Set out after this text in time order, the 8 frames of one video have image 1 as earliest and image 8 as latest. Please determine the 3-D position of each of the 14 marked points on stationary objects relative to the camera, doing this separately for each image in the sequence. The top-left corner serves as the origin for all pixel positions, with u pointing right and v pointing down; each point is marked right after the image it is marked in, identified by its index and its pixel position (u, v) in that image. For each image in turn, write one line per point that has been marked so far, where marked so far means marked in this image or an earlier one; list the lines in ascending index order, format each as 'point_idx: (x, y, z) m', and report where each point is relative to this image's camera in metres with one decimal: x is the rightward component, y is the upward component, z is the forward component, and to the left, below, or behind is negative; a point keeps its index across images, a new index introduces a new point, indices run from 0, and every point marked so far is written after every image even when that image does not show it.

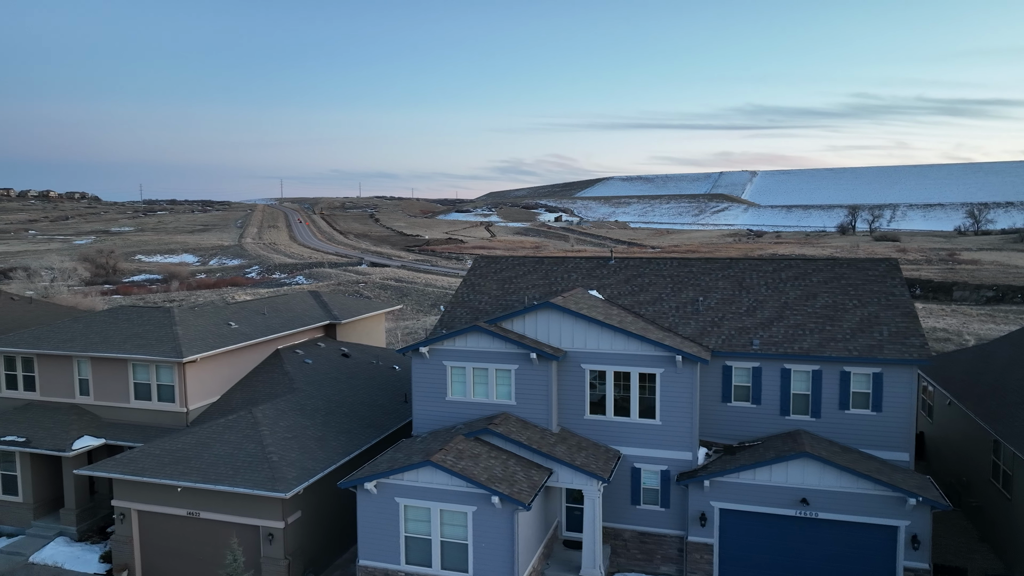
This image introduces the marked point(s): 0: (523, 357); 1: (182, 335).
0: (+0.2, -1.5, +15.4) m
1: (-8.7, -1.2, +19.1) m
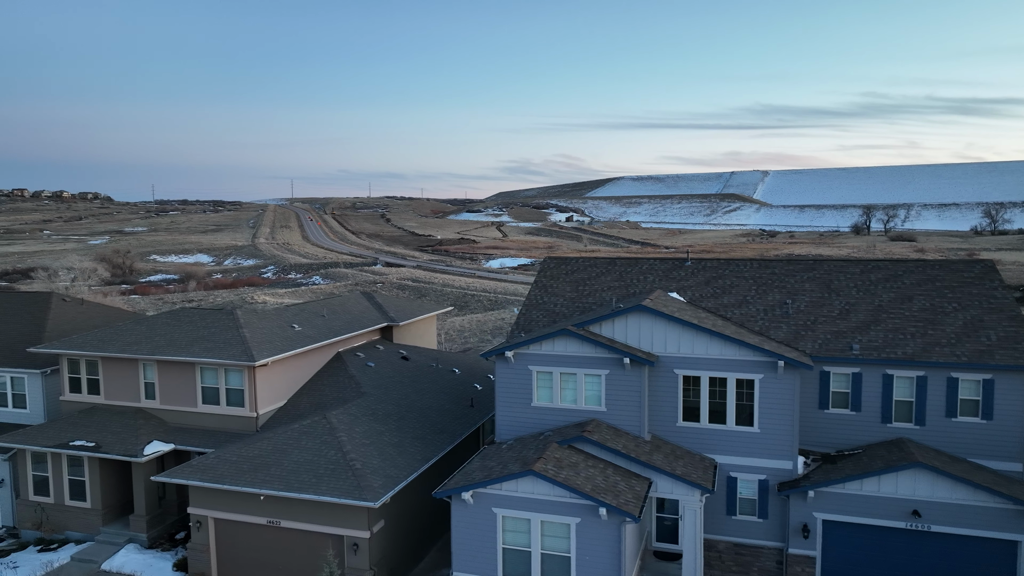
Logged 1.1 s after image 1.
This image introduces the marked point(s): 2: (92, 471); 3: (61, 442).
0: (+2.1, -1.5, +14.9) m
1: (-6.8, -1.3, +18.7) m
2: (-10.4, -4.5, +17.8) m
3: (-11.2, -3.8, +18.0) m
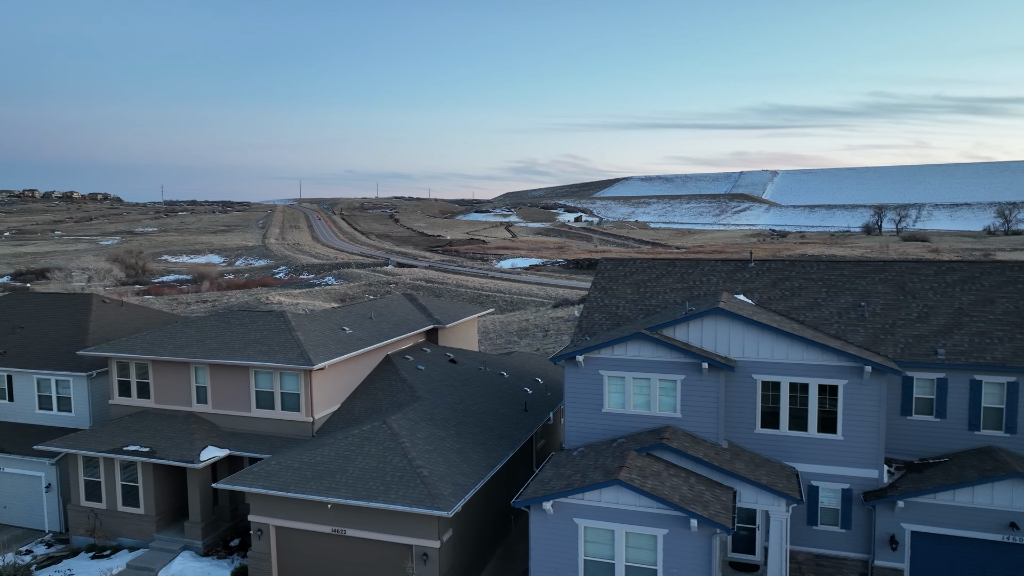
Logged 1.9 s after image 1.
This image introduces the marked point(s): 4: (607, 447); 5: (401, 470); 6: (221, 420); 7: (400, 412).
0: (+3.6, -1.6, +14.5) m
1: (-5.3, -1.3, +18.4) m
2: (-8.9, -4.6, +17.4) m
3: (-9.7, -3.9, +17.6) m
4: (+1.9, -3.2, +14.5) m
5: (-2.3, -3.8, +15.0) m
6: (-7.4, -3.4, +18.4) m
7: (-2.7, -3.0, +17.7) m
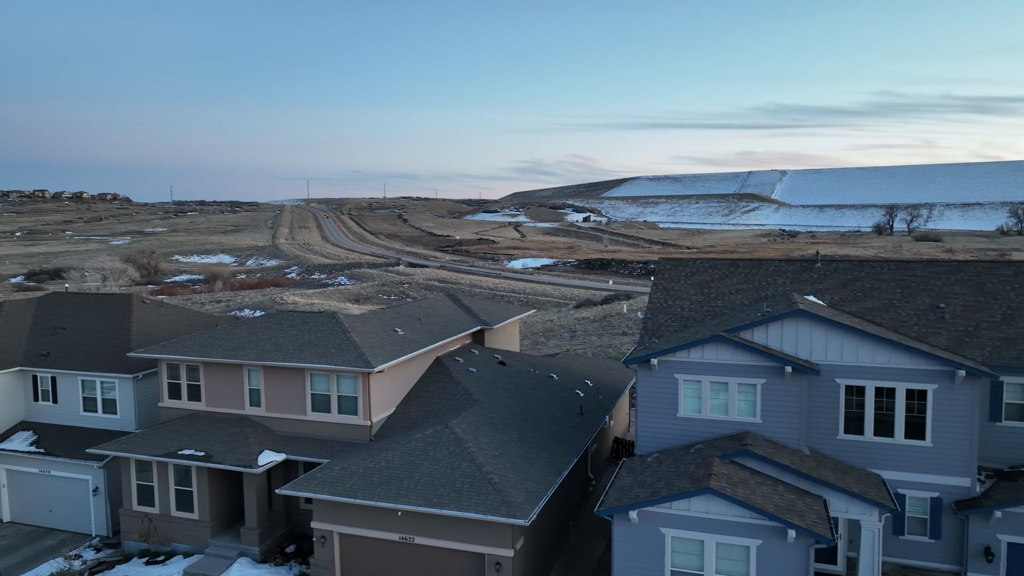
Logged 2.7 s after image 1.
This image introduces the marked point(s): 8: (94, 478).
0: (+5.1, -1.6, +14.0) m
1: (-3.8, -1.4, +18.0) m
2: (-7.4, -4.6, +17.1) m
3: (-8.2, -3.9, +17.3) m
4: (+3.4, -3.2, +14.0) m
5: (-0.8, -3.8, +14.6) m
6: (-5.9, -3.4, +18.0) m
7: (-1.2, -3.1, +17.3) m
8: (-11.6, -5.3, +20.0) m
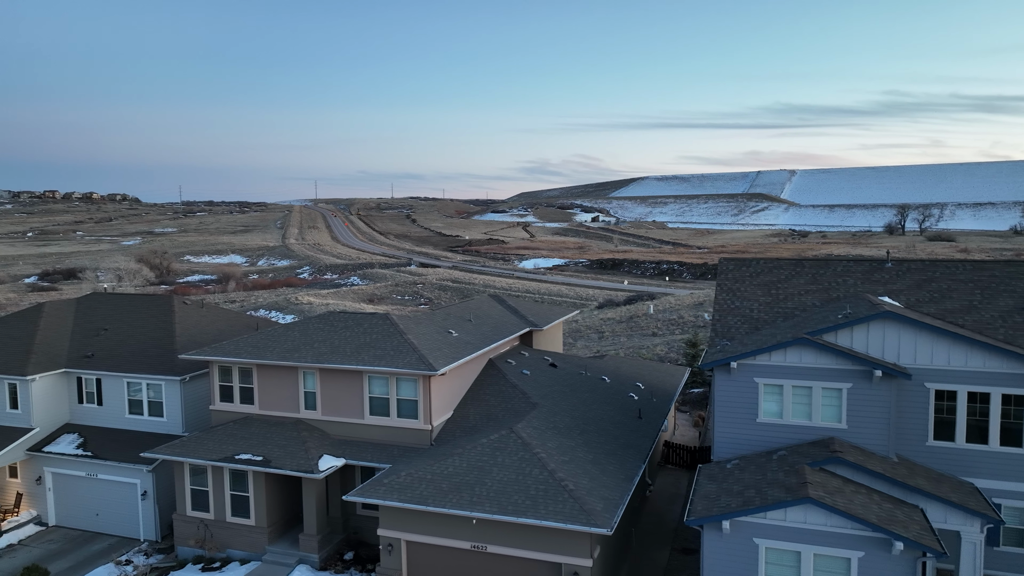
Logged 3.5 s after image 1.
0: (+6.5, -1.6, +13.5) m
1: (-2.3, -1.4, +17.6) m
2: (-5.9, -4.6, +16.7) m
3: (-6.7, -3.9, +16.9) m
4: (+4.8, -3.3, +13.6) m
5: (+0.6, -3.8, +14.2) m
6: (-4.4, -3.4, +17.6) m
7: (+0.3, -3.1, +16.9) m
8: (-10.1, -5.3, +19.7) m
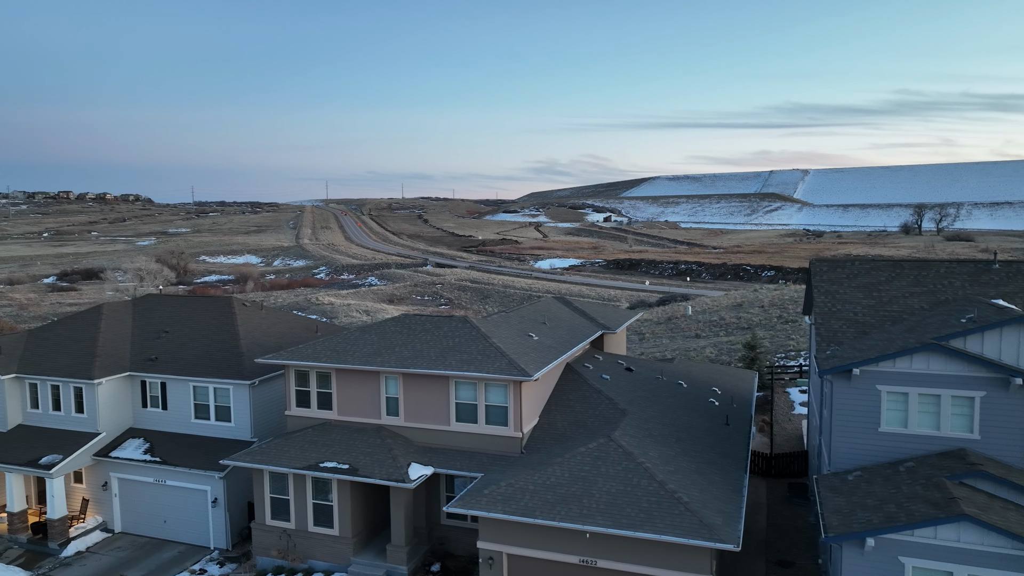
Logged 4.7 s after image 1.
0: (+8.6, -1.7, +12.8) m
1: (-0.2, -1.4, +17.0) m
2: (-3.8, -4.6, +16.2) m
3: (-4.6, -4.0, +16.4) m
4: (+6.9, -3.3, +12.9) m
5: (+2.7, -3.9, +13.5) m
6: (-2.3, -3.5, +17.0) m
7: (+2.4, -3.1, +16.3) m
8: (-7.9, -5.3, +19.2) m
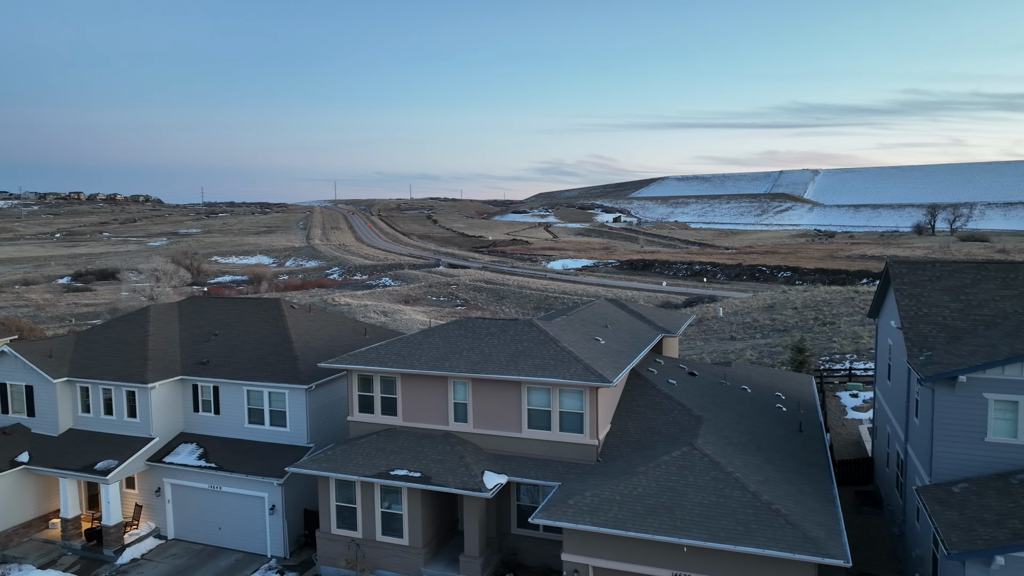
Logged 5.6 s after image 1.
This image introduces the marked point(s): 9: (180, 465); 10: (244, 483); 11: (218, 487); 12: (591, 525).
0: (+10.2, -1.7, +12.2) m
1: (+1.5, -1.5, +16.5) m
2: (-2.1, -4.7, +15.7) m
3: (-3.0, -4.0, +15.9) m
4: (+8.5, -3.4, +12.3) m
5: (+4.3, -3.9, +13.0) m
6: (-0.6, -3.5, +16.6) m
7: (+4.0, -3.2, +15.7) m
8: (-6.3, -5.4, +18.8) m
9: (-9.0, -4.8, +19.5) m
10: (-7.1, -5.2, +19.1) m
11: (-8.0, -5.4, +19.4) m
12: (+1.4, -4.3, +13.1) m
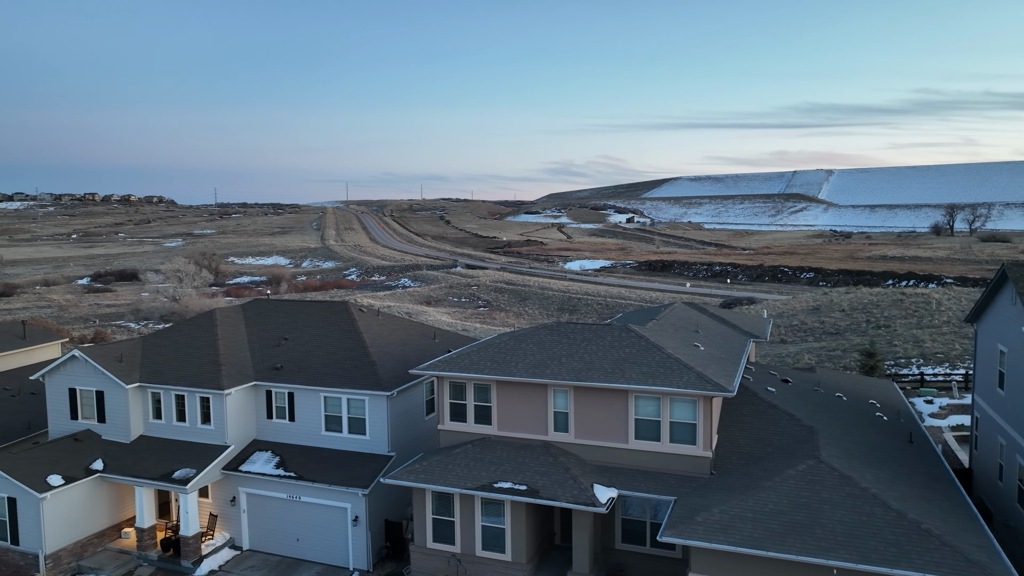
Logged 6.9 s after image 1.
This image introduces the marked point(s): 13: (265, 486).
0: (+12.4, -1.8, +11.3) m
1: (+3.8, -1.6, +15.7) m
2: (+0.1, -4.8, +15.0) m
3: (-0.7, -4.1, +15.2) m
4: (+10.8, -3.5, +11.5) m
5: (+6.6, -4.0, +12.2) m
6: (+1.7, -3.6, +15.8) m
7: (+6.3, -3.3, +14.9) m
8: (-3.9, -5.5, +18.1) m
9: (-6.7, -4.9, +18.9) m
10: (-4.8, -5.3, +18.5) m
11: (-5.6, -5.5, +18.8) m
12: (+3.7, -4.4, +12.3) m
13: (-6.5, -5.2, +19.1) m
